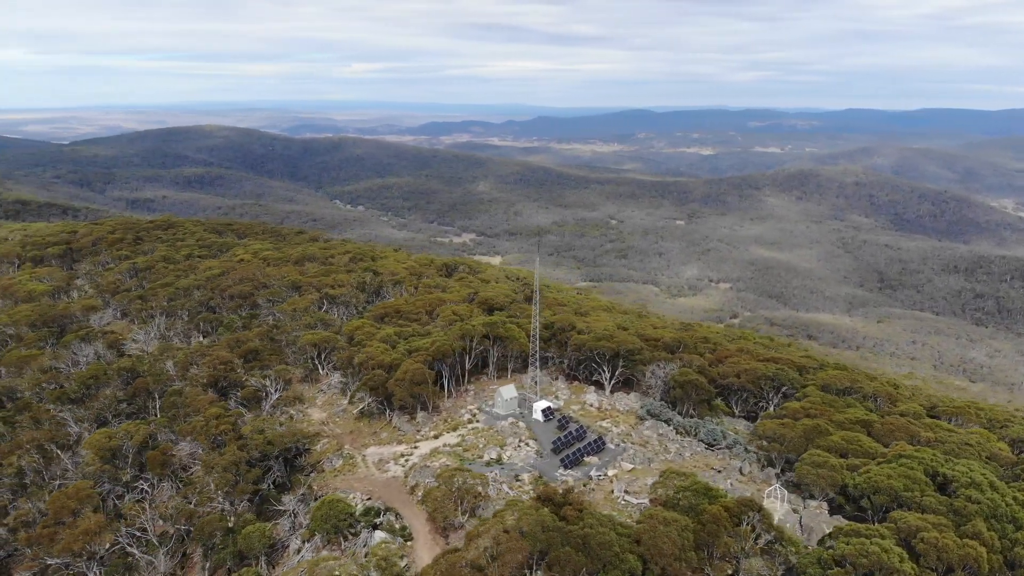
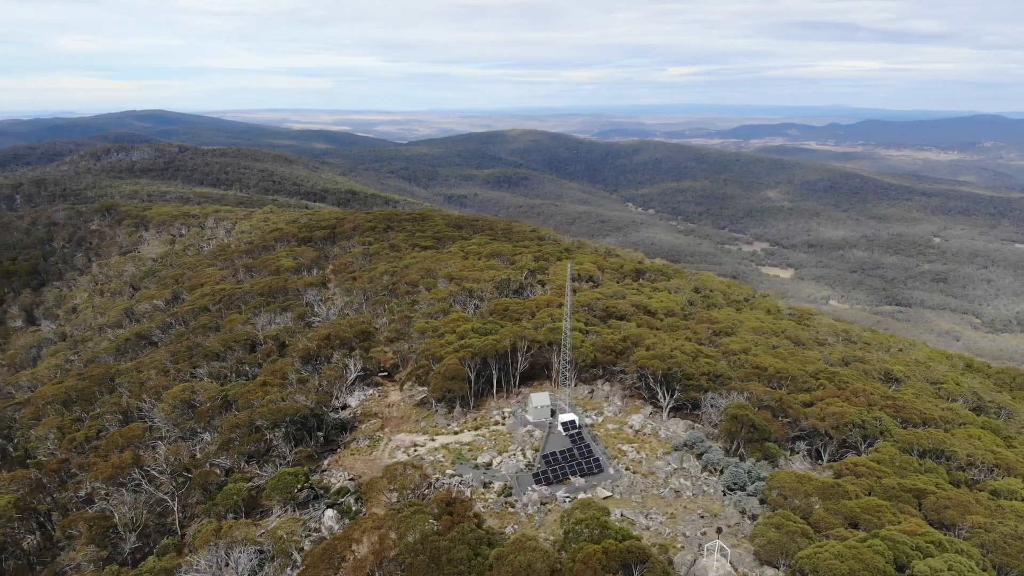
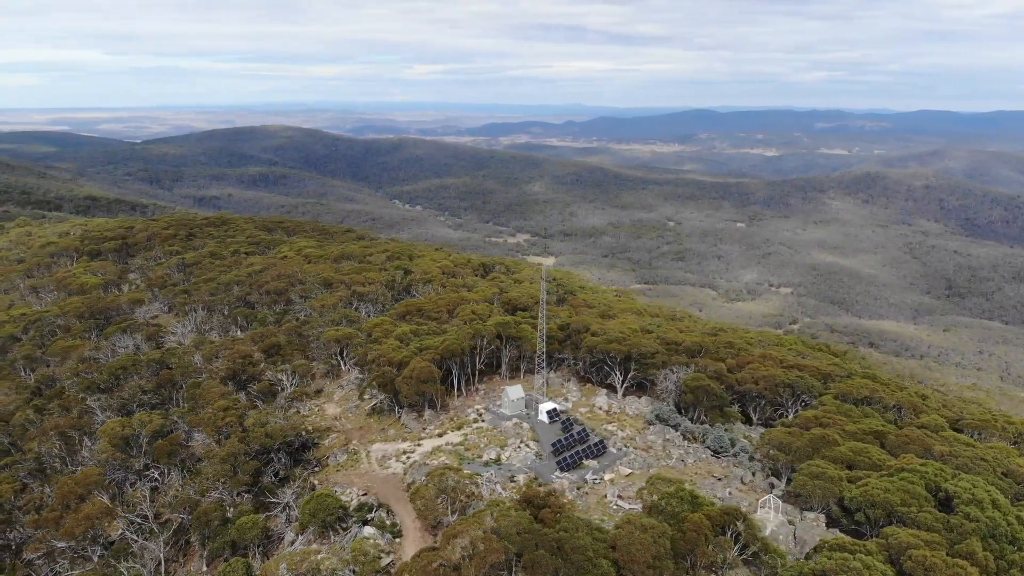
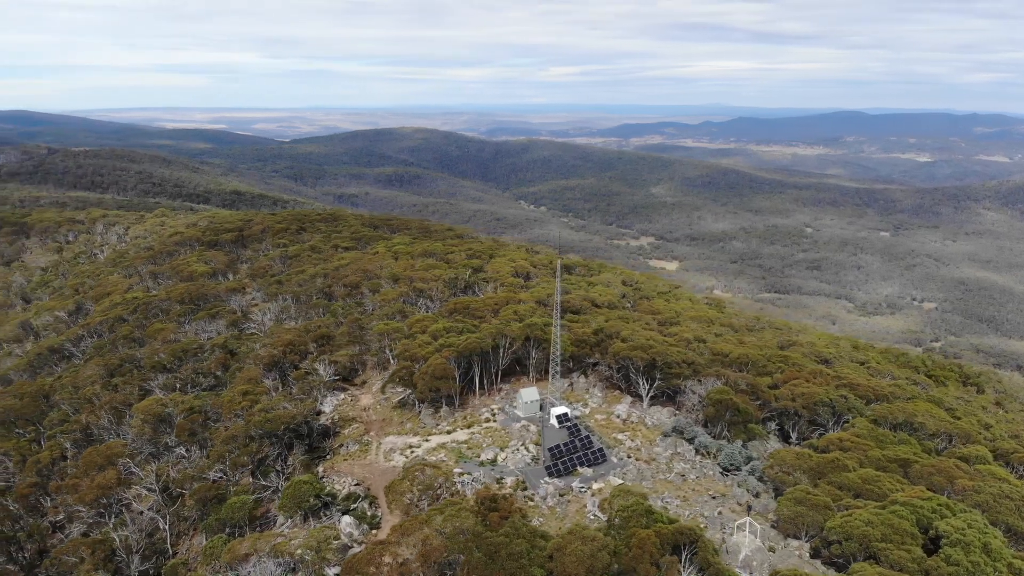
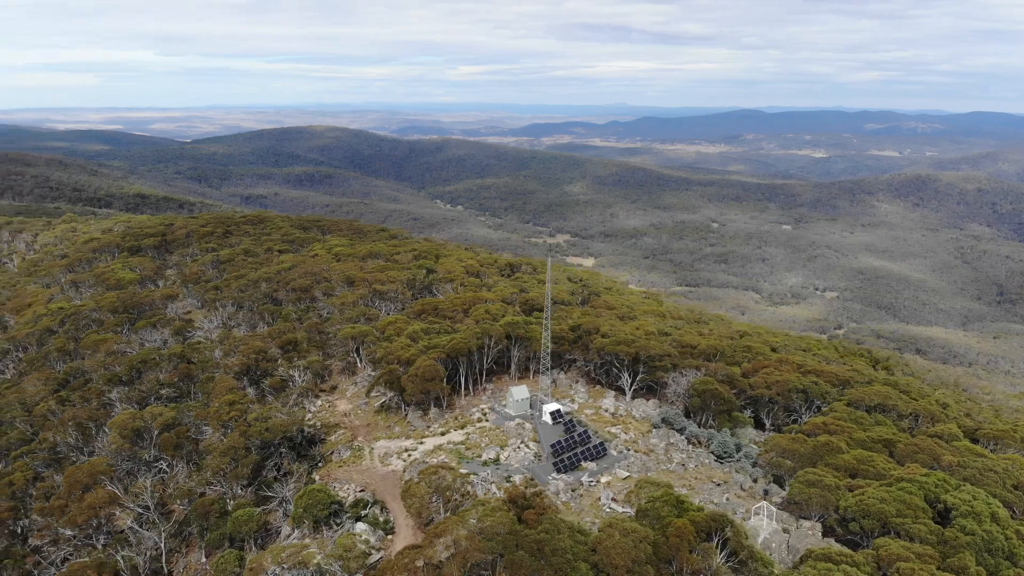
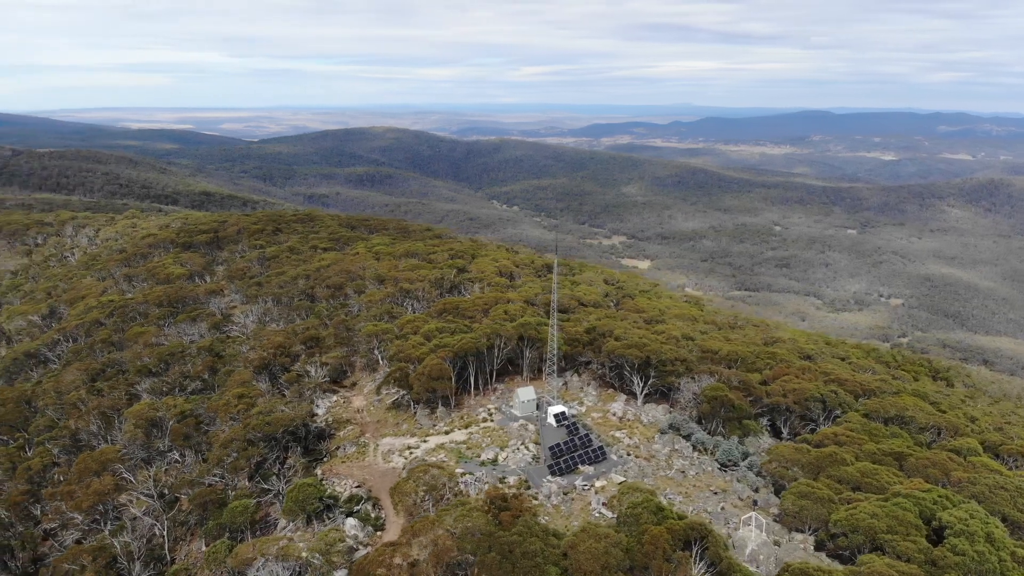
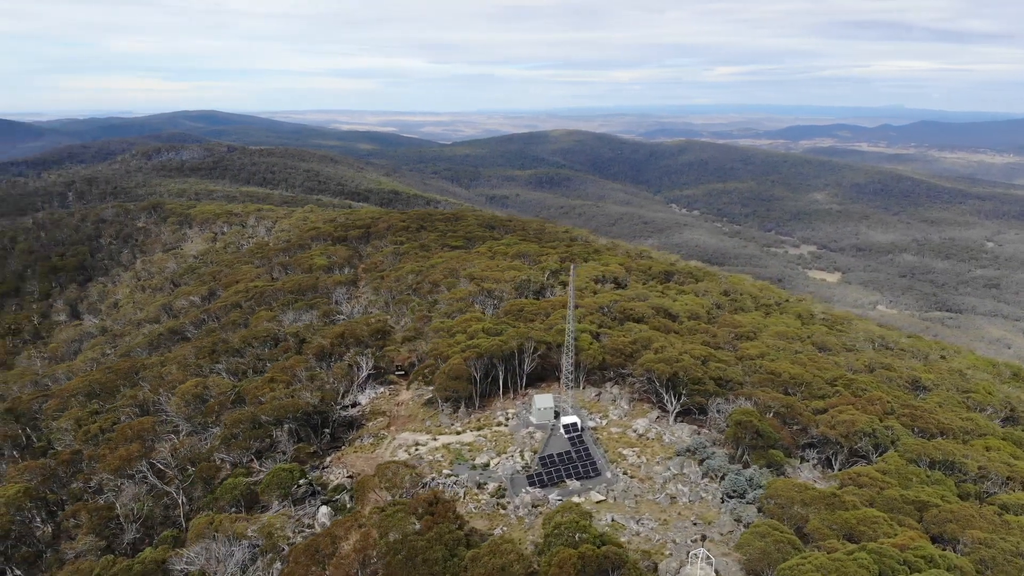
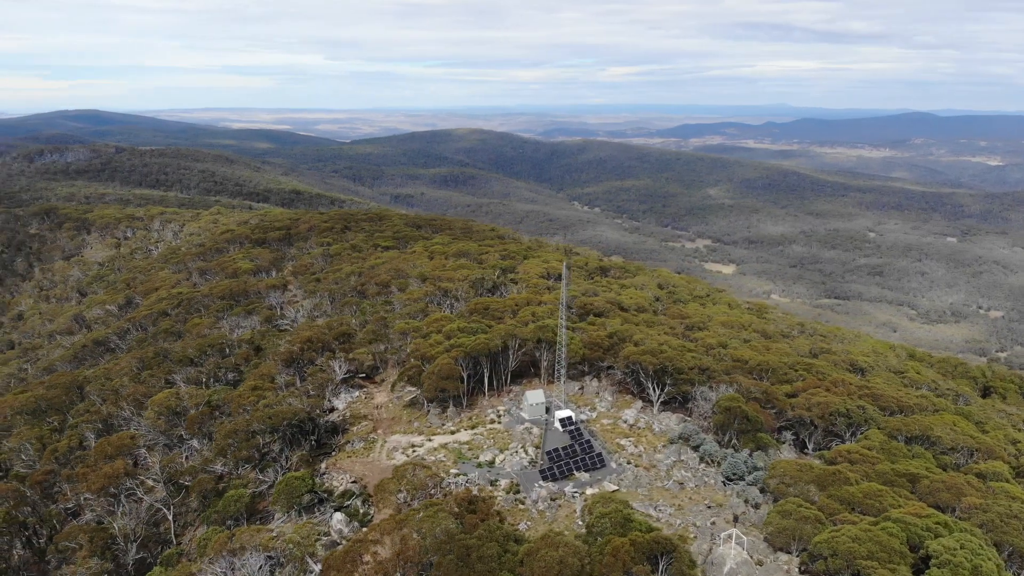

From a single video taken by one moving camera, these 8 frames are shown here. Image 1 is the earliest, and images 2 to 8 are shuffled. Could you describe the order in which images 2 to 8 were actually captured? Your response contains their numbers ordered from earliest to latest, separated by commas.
3, 5, 6, 4, 8, 2, 7
